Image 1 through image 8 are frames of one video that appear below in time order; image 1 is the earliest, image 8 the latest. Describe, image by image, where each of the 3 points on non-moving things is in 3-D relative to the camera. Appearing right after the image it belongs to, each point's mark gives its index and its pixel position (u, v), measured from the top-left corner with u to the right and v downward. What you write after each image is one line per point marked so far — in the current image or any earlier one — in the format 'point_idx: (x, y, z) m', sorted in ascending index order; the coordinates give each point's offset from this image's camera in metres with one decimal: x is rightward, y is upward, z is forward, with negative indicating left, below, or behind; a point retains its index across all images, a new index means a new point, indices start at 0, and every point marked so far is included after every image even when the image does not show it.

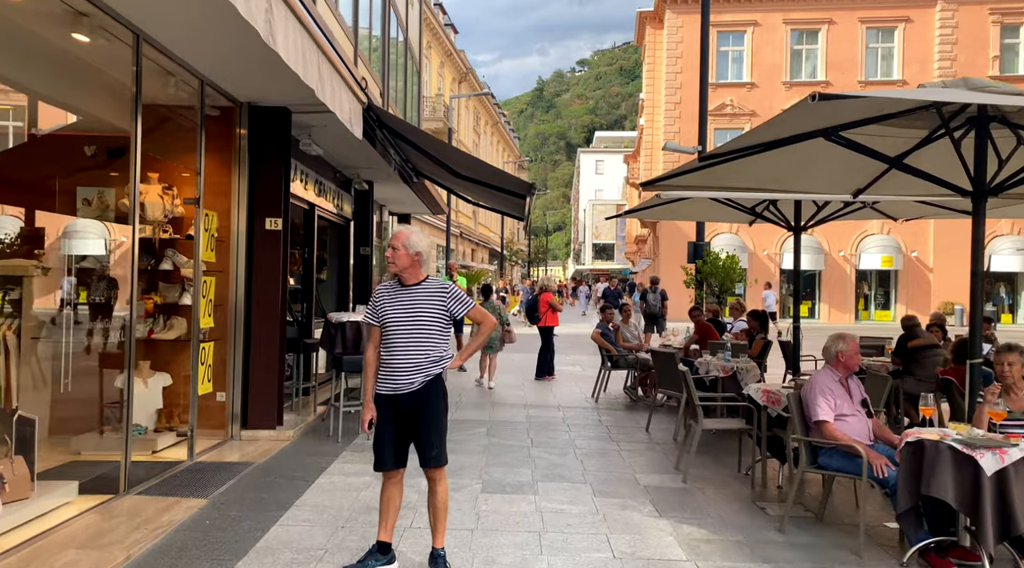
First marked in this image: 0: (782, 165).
0: (+2.6, +1.1, +7.7) m
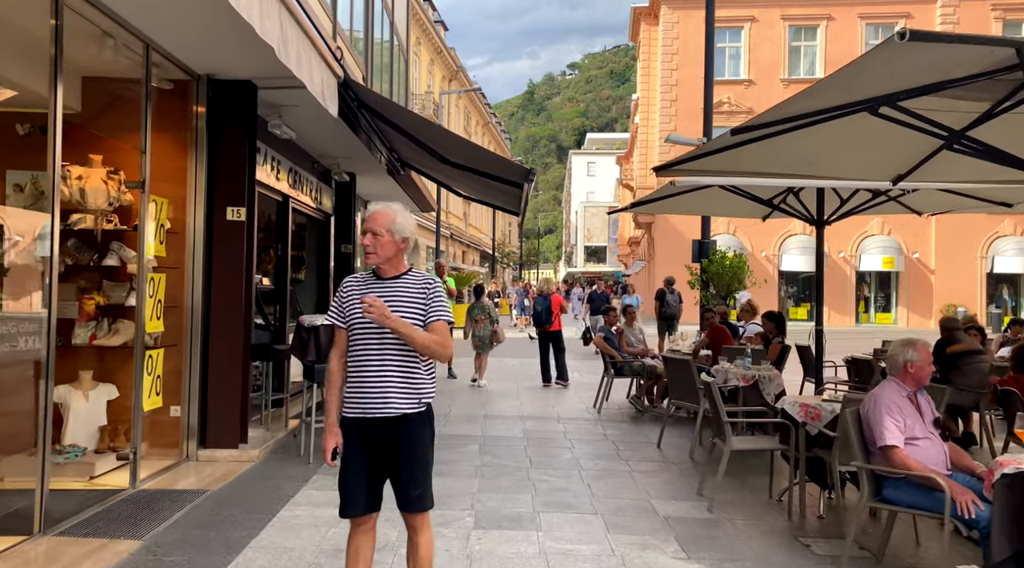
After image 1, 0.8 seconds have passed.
0: (+2.5, +1.2, +6.9) m
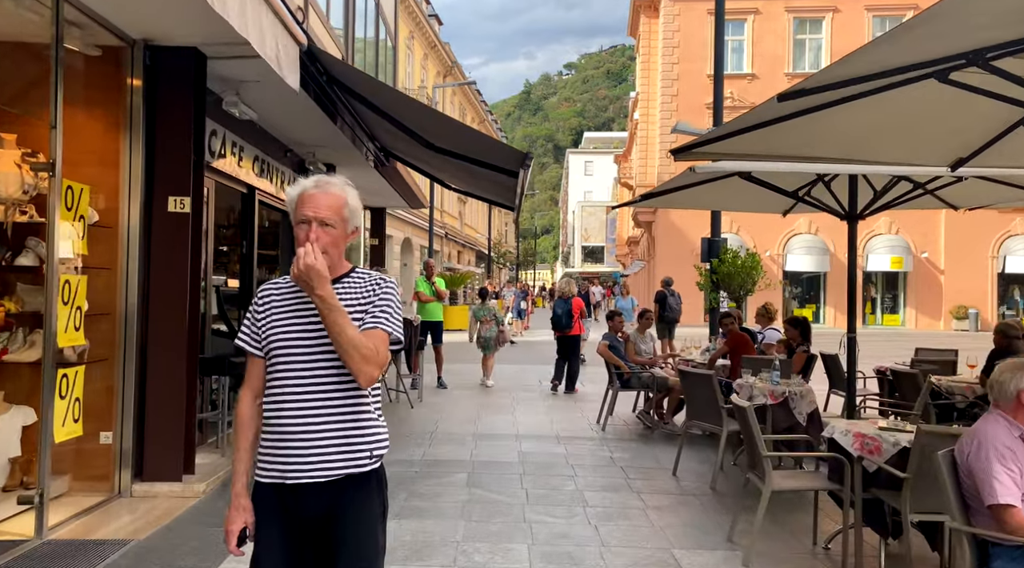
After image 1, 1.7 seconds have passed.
0: (+2.5, +1.1, +5.9) m
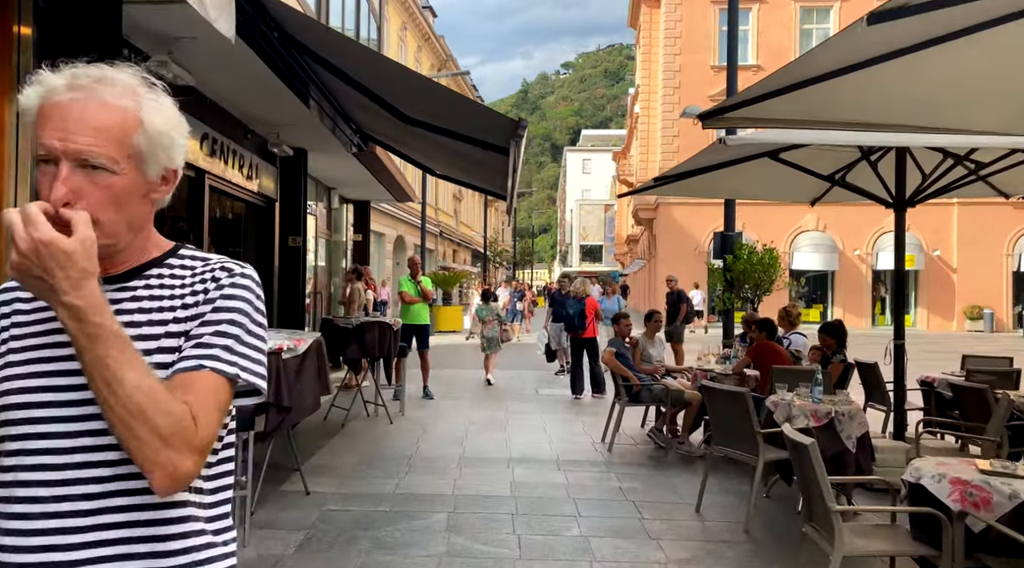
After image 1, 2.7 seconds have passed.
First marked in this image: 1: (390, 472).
0: (+2.4, +1.2, +4.8) m
1: (-0.9, -1.4, +6.3) m
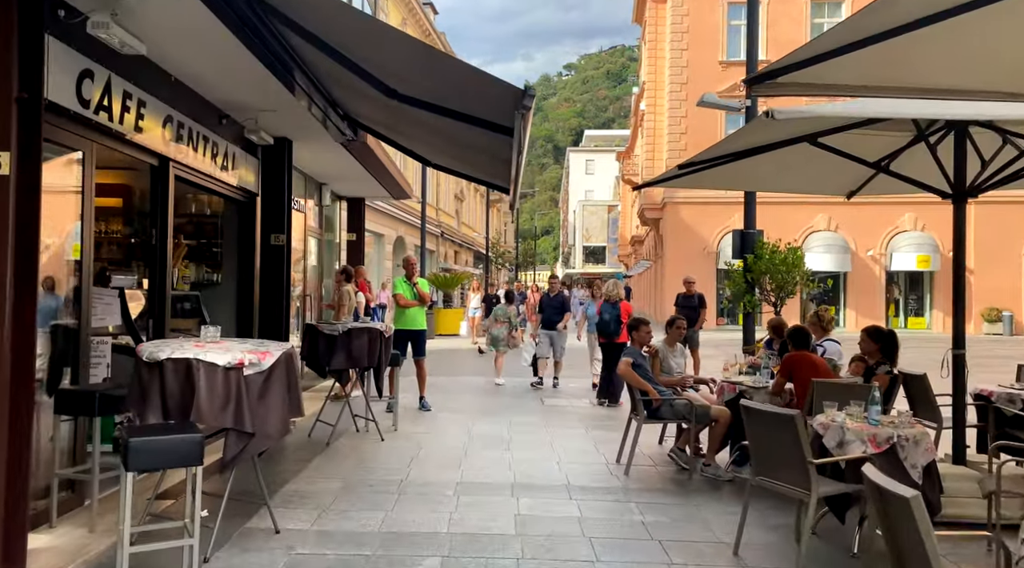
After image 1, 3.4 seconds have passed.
0: (+2.4, +1.2, +3.9) m
1: (-0.9, -1.5, +5.4) m
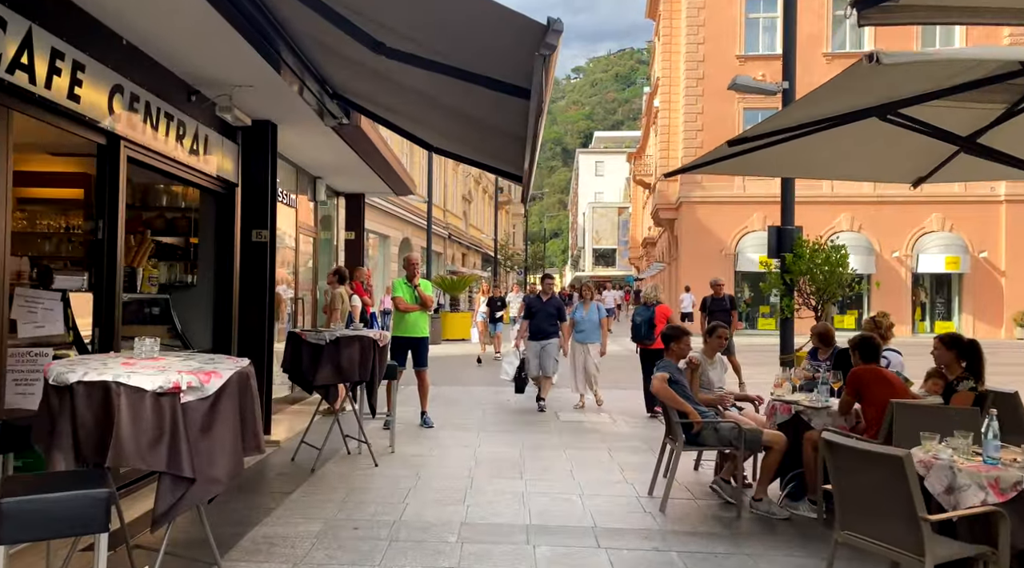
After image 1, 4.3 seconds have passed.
0: (+2.5, +1.2, +2.9) m
1: (-0.8, -1.5, +4.4) m
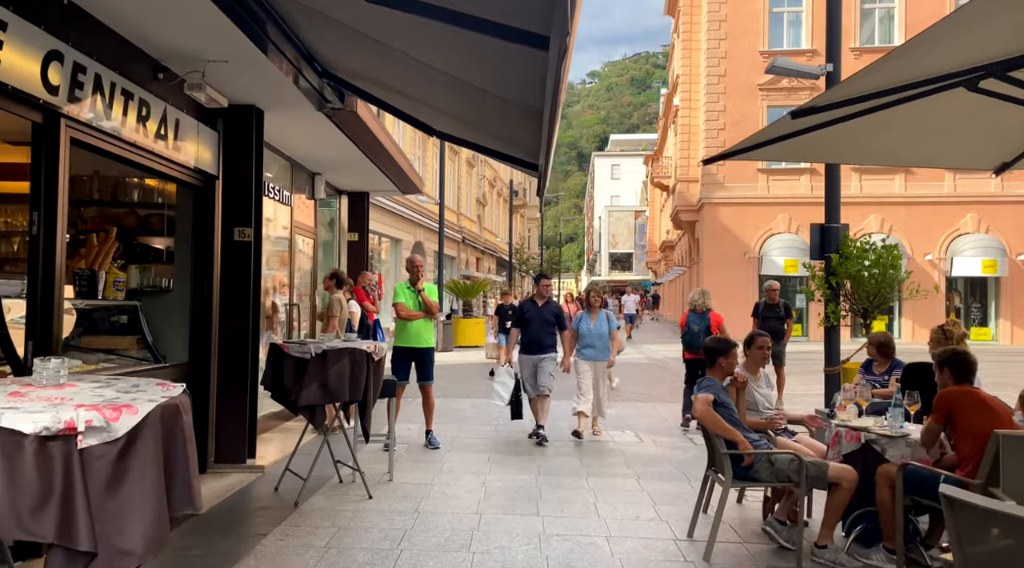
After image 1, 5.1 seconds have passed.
0: (+2.5, +1.2, +2.0) m
1: (-0.8, -1.5, +3.6) m
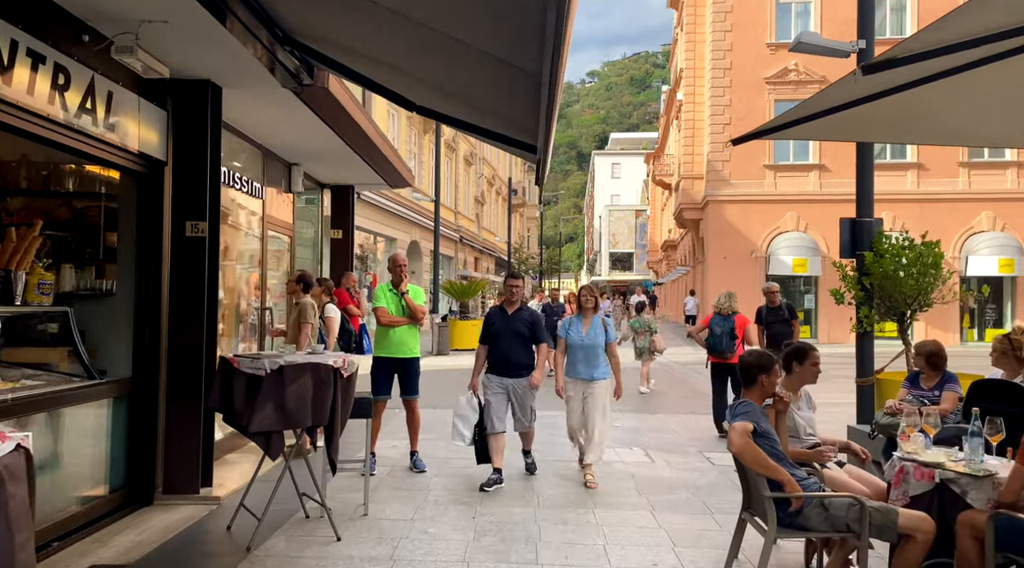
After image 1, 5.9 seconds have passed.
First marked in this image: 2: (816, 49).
0: (+2.5, +1.1, +1.1) m
1: (-0.8, -1.5, +2.6) m
2: (+3.2, +2.5, +9.4) m
